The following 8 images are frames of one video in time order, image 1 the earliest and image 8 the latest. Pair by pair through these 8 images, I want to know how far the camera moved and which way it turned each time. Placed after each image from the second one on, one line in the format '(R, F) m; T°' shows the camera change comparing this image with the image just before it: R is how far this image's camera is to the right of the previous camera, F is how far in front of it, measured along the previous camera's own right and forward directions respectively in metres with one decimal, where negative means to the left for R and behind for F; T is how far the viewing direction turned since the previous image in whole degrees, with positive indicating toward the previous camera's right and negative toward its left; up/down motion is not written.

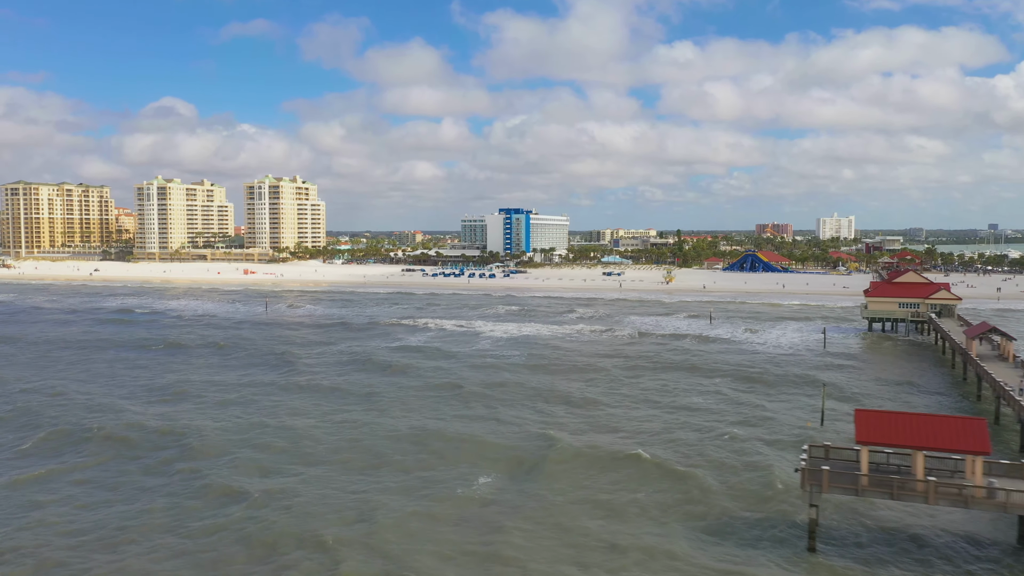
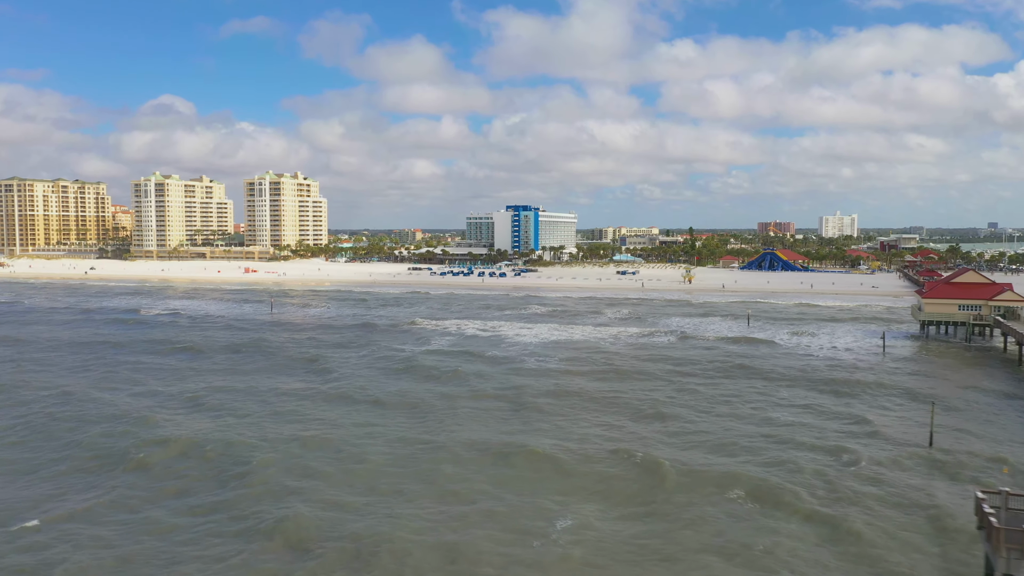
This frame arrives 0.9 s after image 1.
(-2.3, +3.9) m; 0°
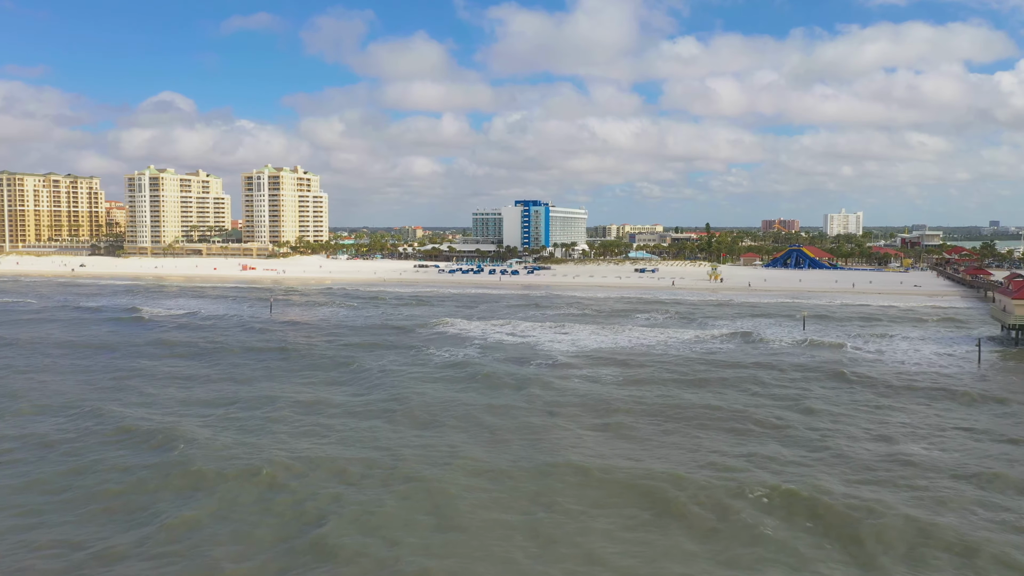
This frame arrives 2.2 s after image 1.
(-2.2, +5.9) m; 0°
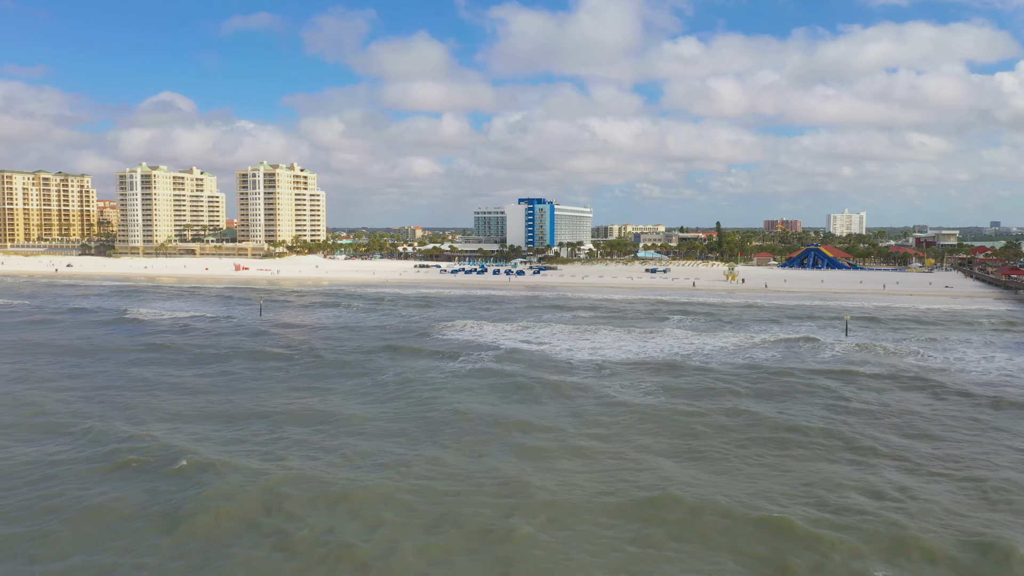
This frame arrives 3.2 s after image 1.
(-0.8, +4.7) m; 0°
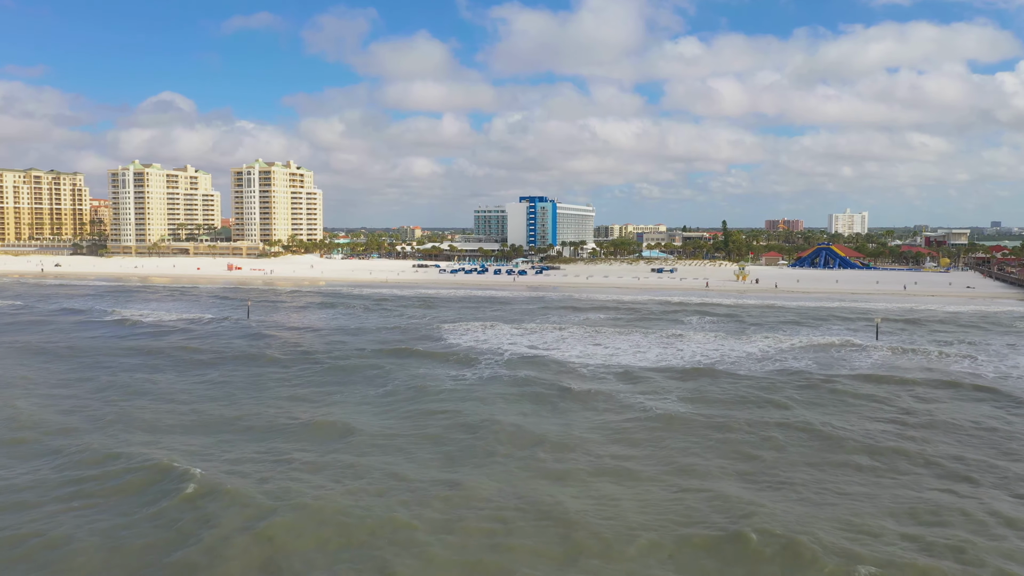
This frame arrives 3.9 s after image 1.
(-0.2, +3.3) m; 0°
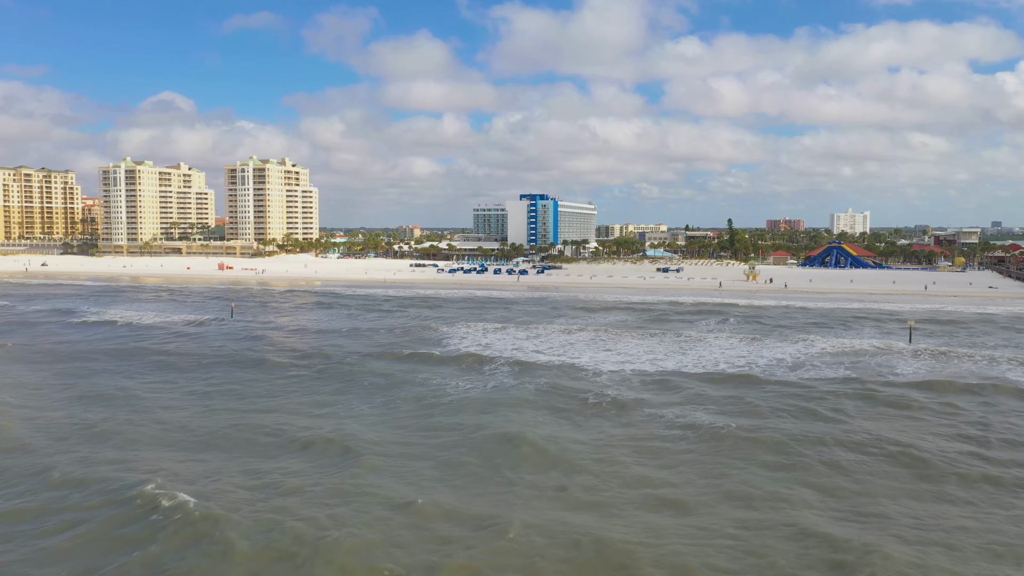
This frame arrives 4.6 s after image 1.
(0.0, +3.3) m; 0°
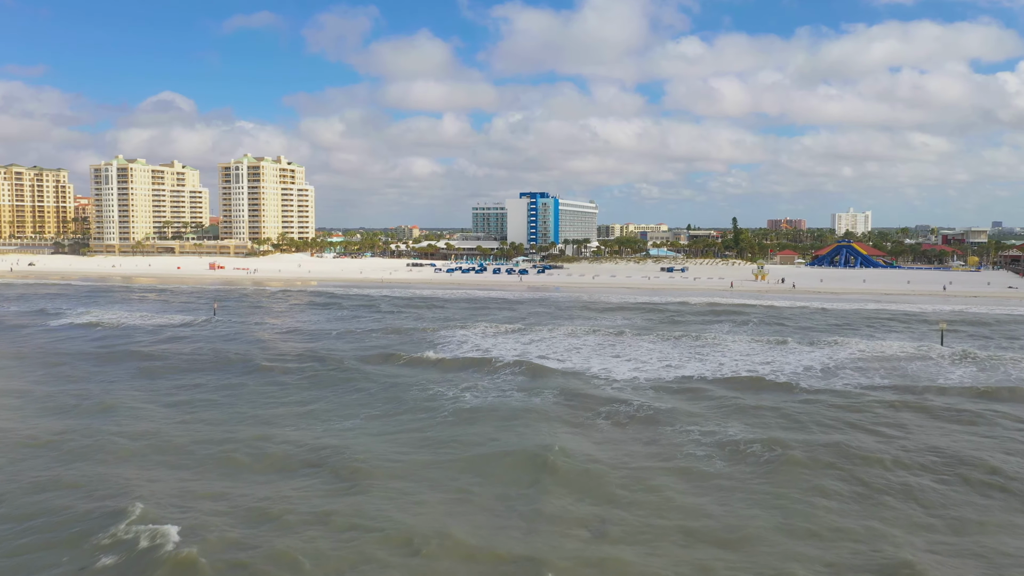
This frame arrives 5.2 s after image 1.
(+0.1, +2.9) m; 0°
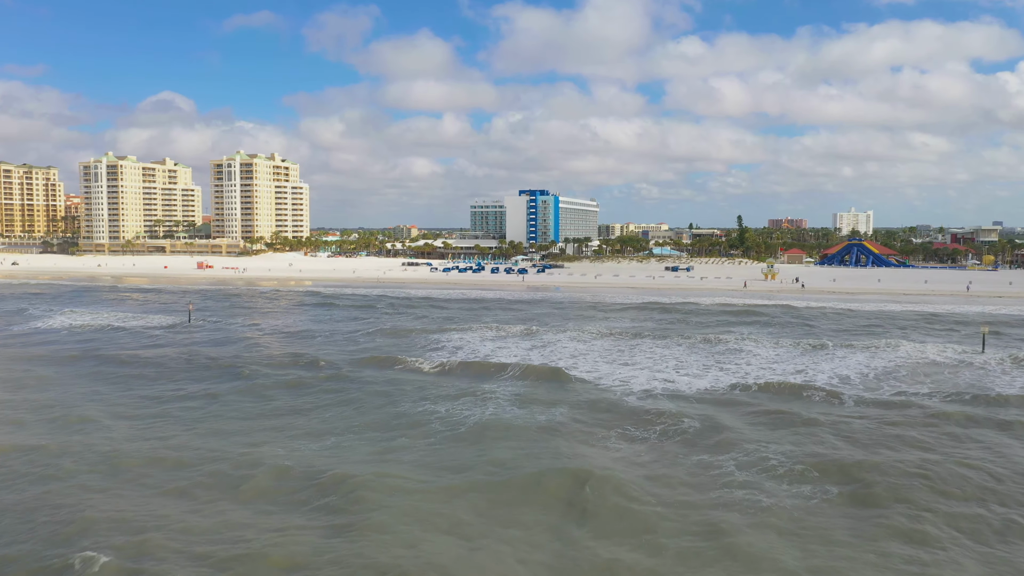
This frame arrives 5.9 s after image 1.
(+0.2, +3.3) m; 0°
